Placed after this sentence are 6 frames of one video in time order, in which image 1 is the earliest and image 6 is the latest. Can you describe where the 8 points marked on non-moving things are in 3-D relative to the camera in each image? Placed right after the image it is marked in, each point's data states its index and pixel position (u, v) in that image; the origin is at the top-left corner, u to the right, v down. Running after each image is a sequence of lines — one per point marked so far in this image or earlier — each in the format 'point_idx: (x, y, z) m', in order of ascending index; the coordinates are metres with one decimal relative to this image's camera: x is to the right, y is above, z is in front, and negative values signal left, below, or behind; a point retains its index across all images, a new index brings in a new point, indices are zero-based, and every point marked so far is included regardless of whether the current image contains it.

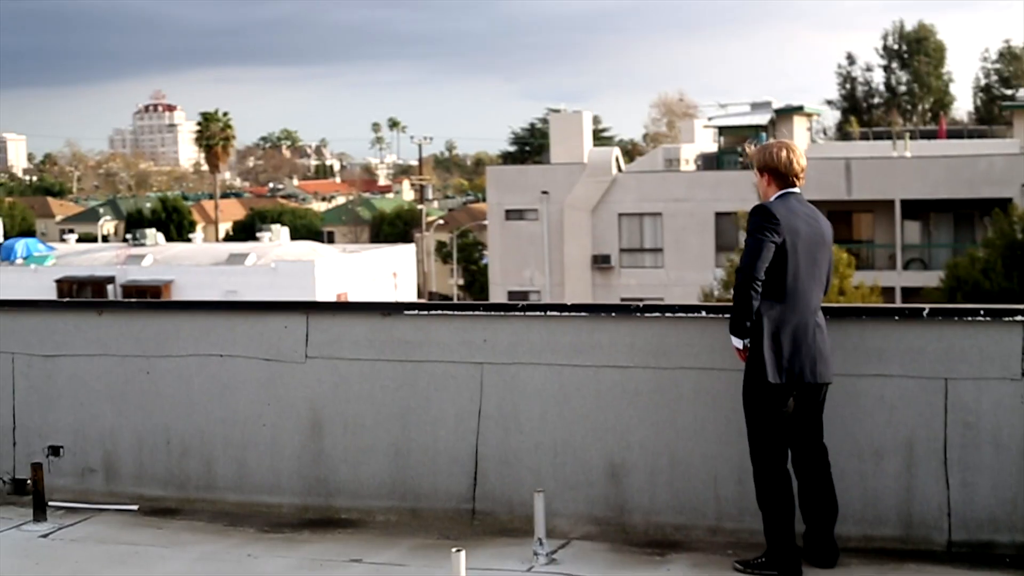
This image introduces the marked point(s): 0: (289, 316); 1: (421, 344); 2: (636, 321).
0: (-1.0, -0.1, +6.1) m
1: (-0.4, -0.3, +5.9) m
2: (+0.5, -0.1, +5.6) m
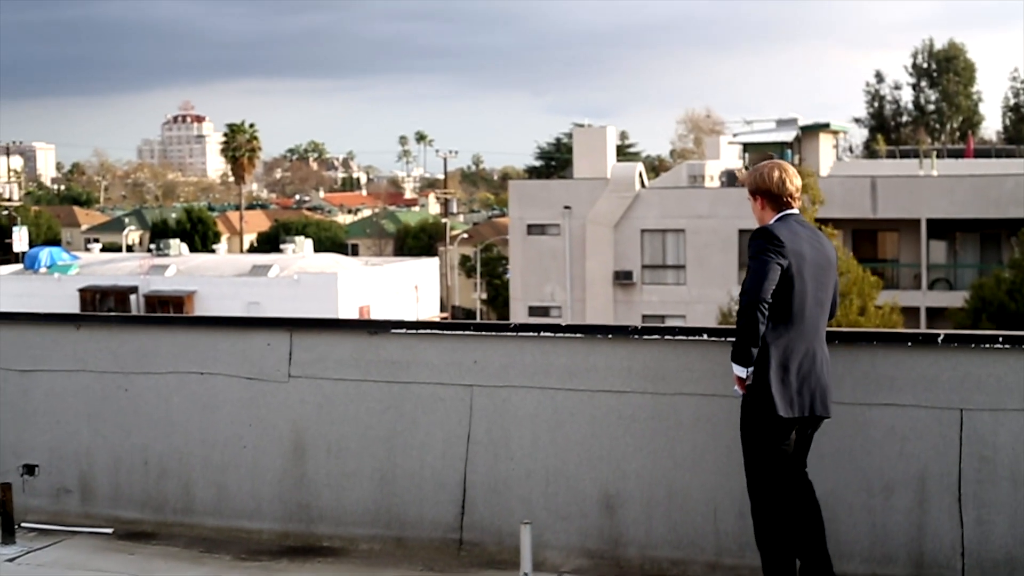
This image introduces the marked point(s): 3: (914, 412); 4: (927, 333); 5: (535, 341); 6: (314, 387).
0: (-1.1, -0.2, +5.8) m
1: (-0.4, -0.3, +5.6) m
2: (+0.5, -0.2, +5.3) m
3: (+1.6, -0.5, +5.1) m
4: (+1.6, -0.2, +5.0) m
5: (+0.1, -0.2, +5.4) m
6: (-0.9, -0.4, +5.7) m
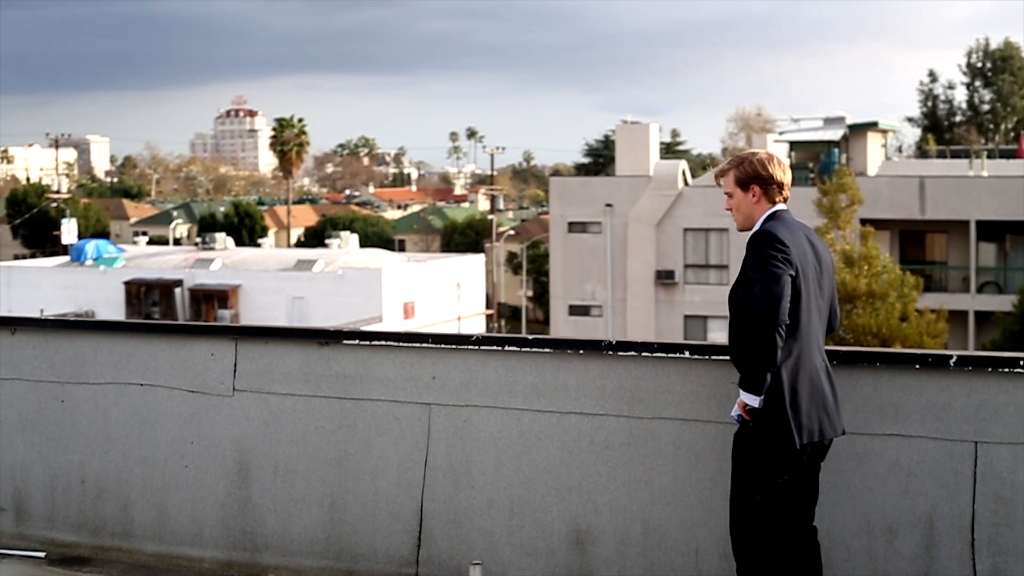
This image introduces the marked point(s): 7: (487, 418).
0: (-1.2, -0.2, +5.3) m
1: (-0.6, -0.4, +5.1) m
2: (+0.3, -0.3, +4.8) m
3: (+1.4, -0.5, +4.5) m
4: (+1.4, -0.2, +4.4) m
5: (0.0, -0.2, +4.9) m
6: (-1.0, -0.5, +5.2) m
7: (-0.1, -0.5, +4.9) m
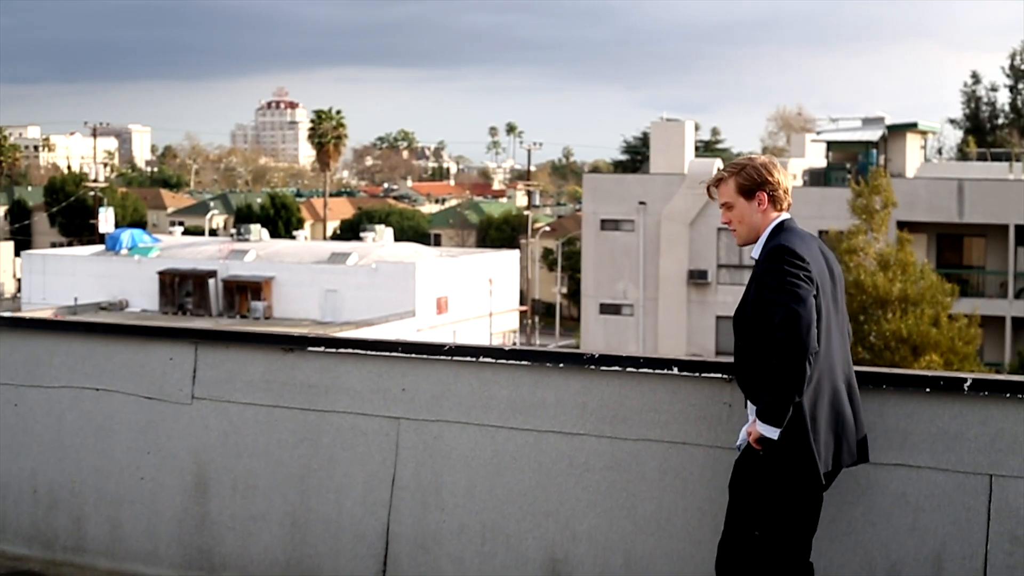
0: (-1.3, -0.2, +4.9) m
1: (-0.7, -0.4, +4.7) m
2: (+0.3, -0.3, +4.4) m
3: (+1.3, -0.6, +4.0) m
4: (+1.3, -0.3, +4.0) m
5: (-0.1, -0.3, +4.5) m
6: (-1.1, -0.5, +4.9) m
7: (-0.2, -0.5, +4.5) m
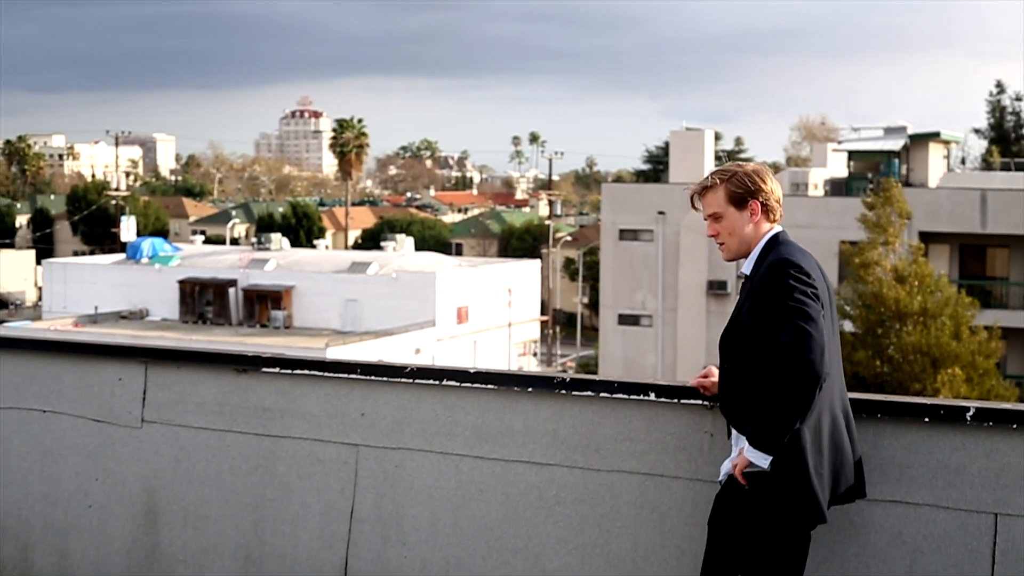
0: (-1.4, -0.3, +4.6) m
1: (-0.8, -0.4, +4.4) m
2: (+0.1, -0.3, +4.0) m
3: (+1.2, -0.6, +3.7) m
4: (+1.2, -0.3, +3.6) m
5: (-0.2, -0.3, +4.2) m
6: (-1.2, -0.5, +4.6) m
7: (-0.3, -0.6, +4.2) m
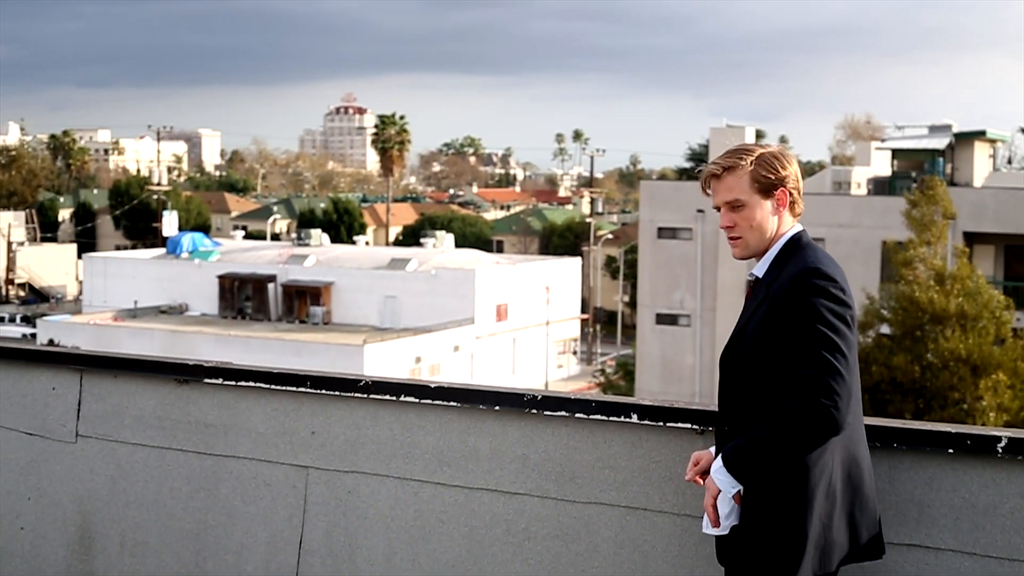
0: (-1.4, -0.3, +4.2) m
1: (-0.9, -0.4, +3.9) m
2: (+0.1, -0.4, +3.5) m
3: (+1.1, -0.7, +3.2) m
4: (+1.1, -0.3, +3.1) m
5: (-0.3, -0.3, +3.7) m
6: (-1.3, -0.5, +4.1) m
7: (-0.4, -0.6, +3.7) m
